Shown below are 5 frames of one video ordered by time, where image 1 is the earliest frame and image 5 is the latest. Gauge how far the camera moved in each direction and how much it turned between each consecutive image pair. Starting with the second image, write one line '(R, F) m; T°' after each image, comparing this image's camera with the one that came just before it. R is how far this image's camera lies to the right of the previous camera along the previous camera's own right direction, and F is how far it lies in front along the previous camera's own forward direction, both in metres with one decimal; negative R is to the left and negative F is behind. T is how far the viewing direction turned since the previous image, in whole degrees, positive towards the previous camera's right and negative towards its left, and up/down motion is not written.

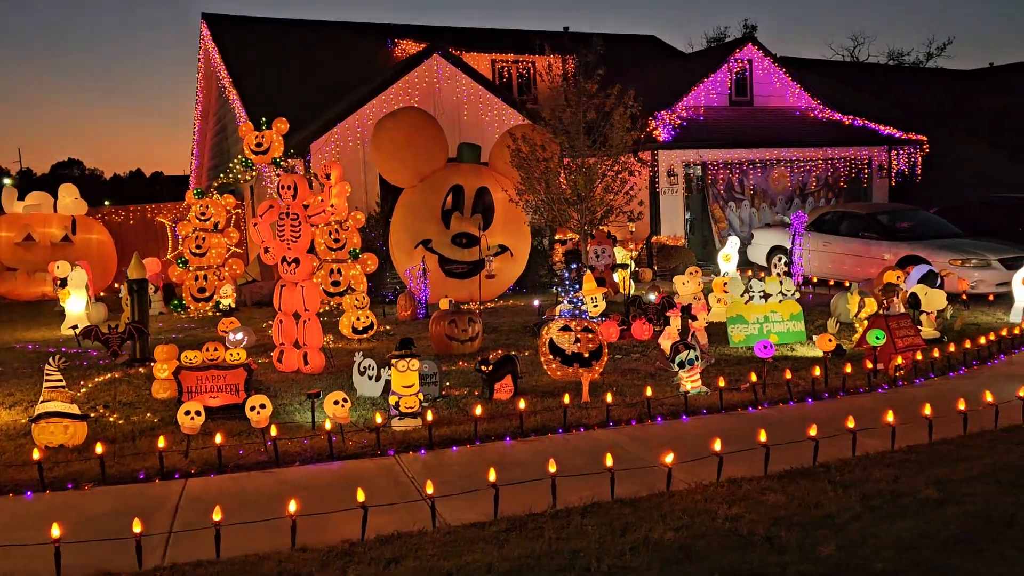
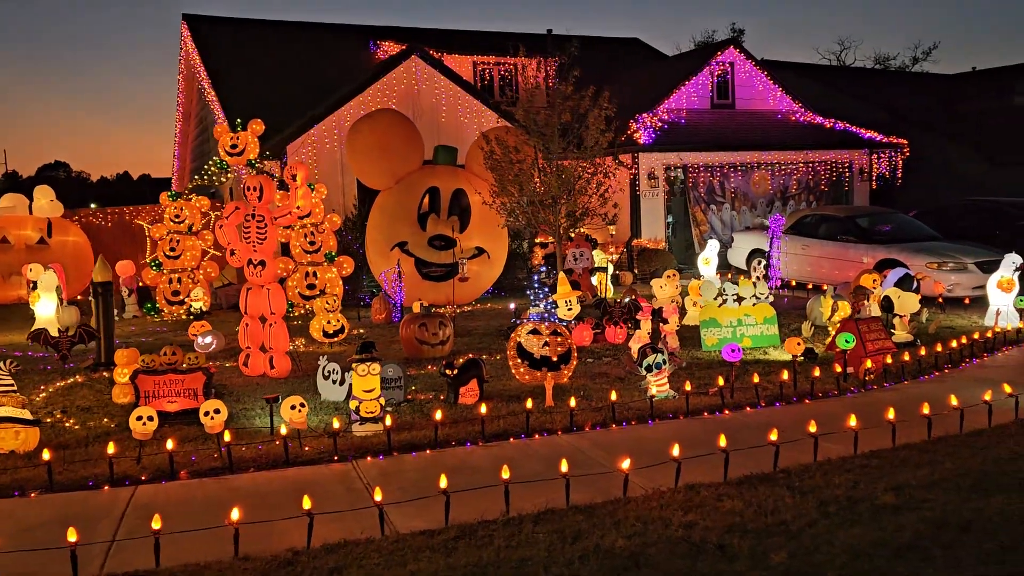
(+0.2, +0.1) m; +1°
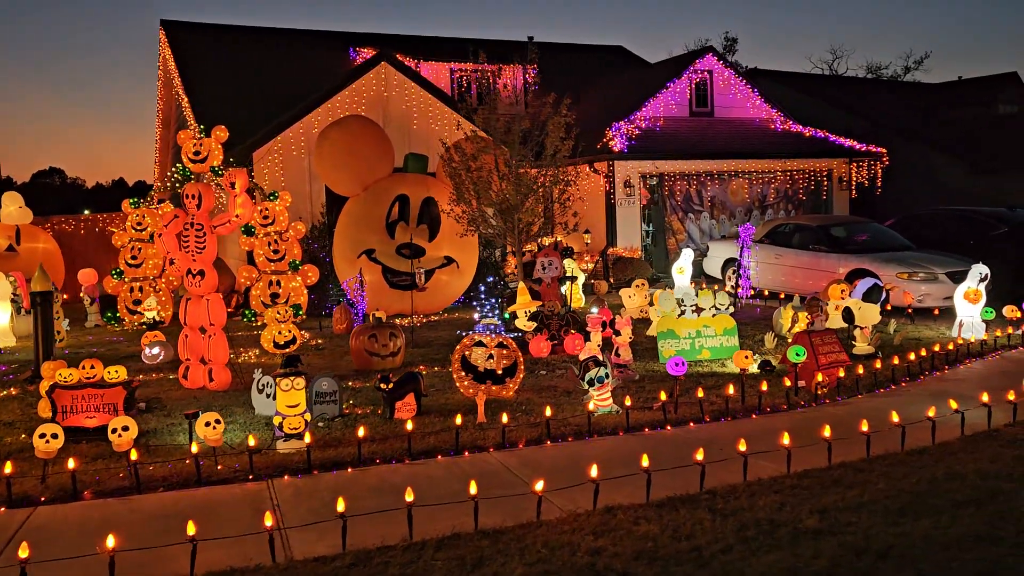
(+0.5, +0.2) m; 0°
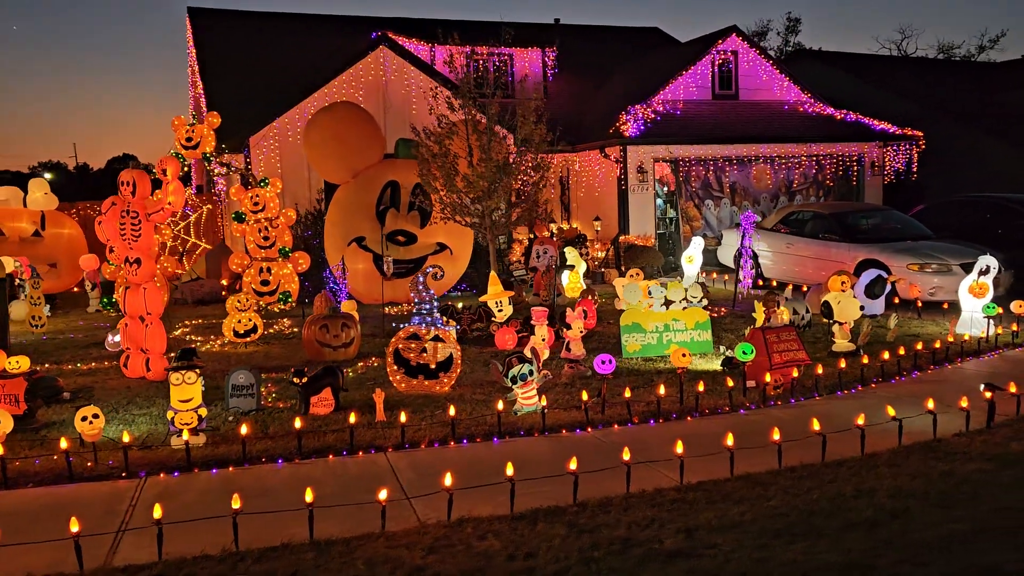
(+1.1, +0.4) m; -4°
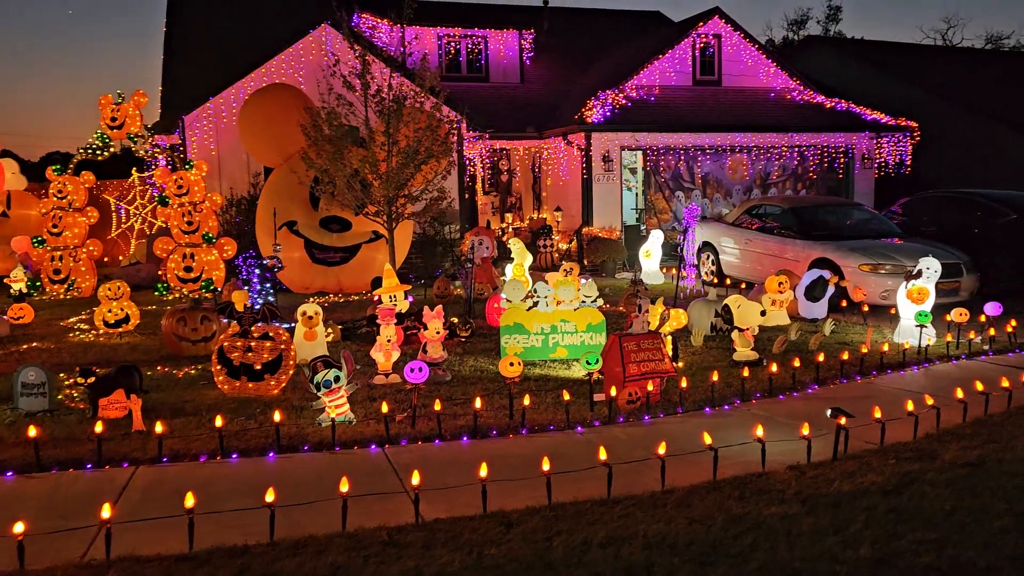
(+1.6, +0.7) m; -3°
